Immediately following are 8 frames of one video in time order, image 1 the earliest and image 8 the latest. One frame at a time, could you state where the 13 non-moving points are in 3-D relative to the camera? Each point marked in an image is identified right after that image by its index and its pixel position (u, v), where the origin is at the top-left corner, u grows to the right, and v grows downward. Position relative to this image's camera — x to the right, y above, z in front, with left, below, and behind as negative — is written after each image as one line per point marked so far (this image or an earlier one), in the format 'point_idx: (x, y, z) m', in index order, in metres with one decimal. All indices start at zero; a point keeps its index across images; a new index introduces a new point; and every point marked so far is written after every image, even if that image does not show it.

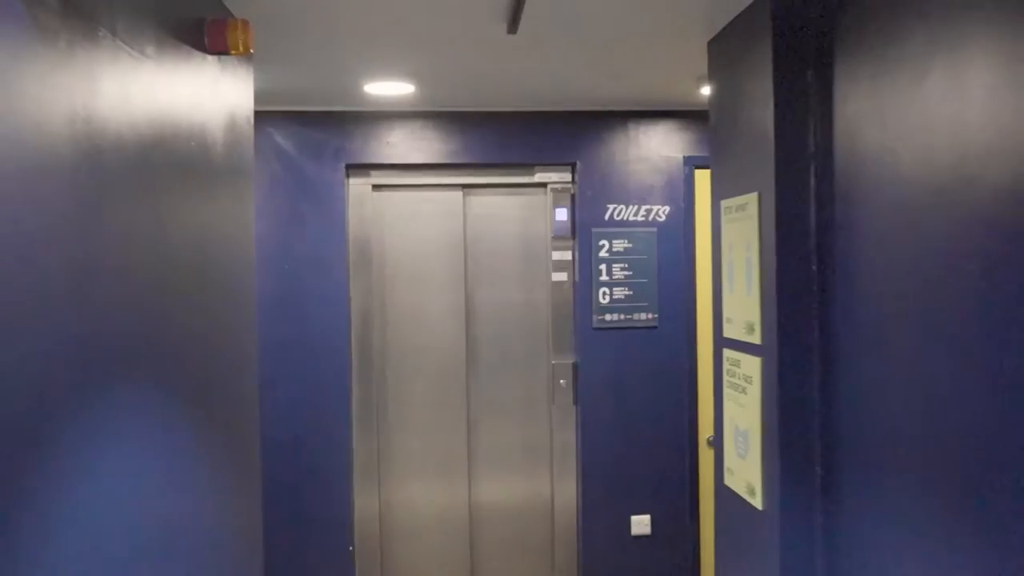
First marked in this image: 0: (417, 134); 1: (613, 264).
0: (-0.6, +1.0, +3.9) m
1: (+0.7, +0.2, +4.0) m
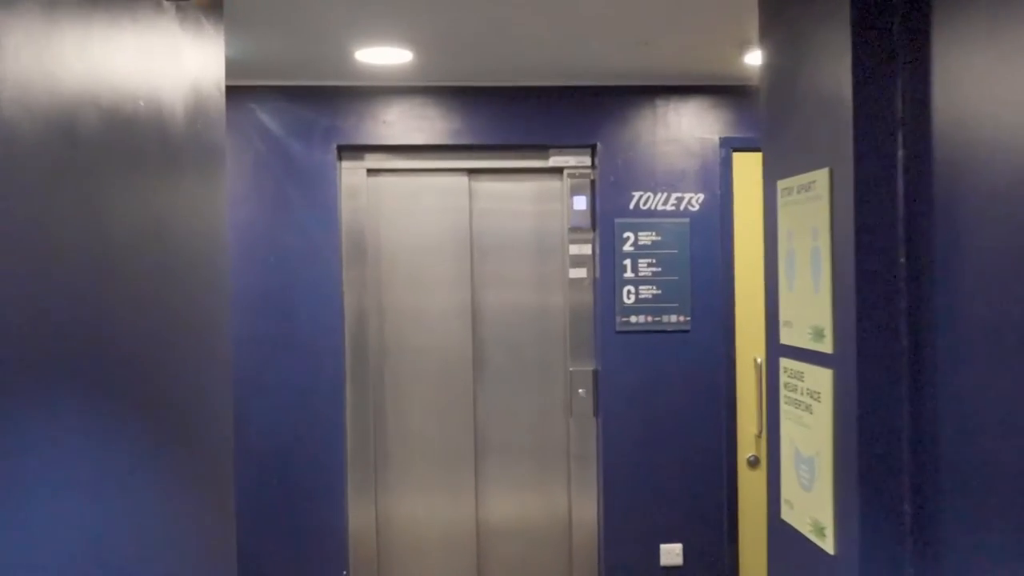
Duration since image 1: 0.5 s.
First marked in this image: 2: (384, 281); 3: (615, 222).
0: (-0.5, +1.0, +3.5) m
1: (+0.7, +0.2, +3.6) m
2: (-0.8, 0.0, +3.7) m
3: (+0.6, +0.4, +3.6) m
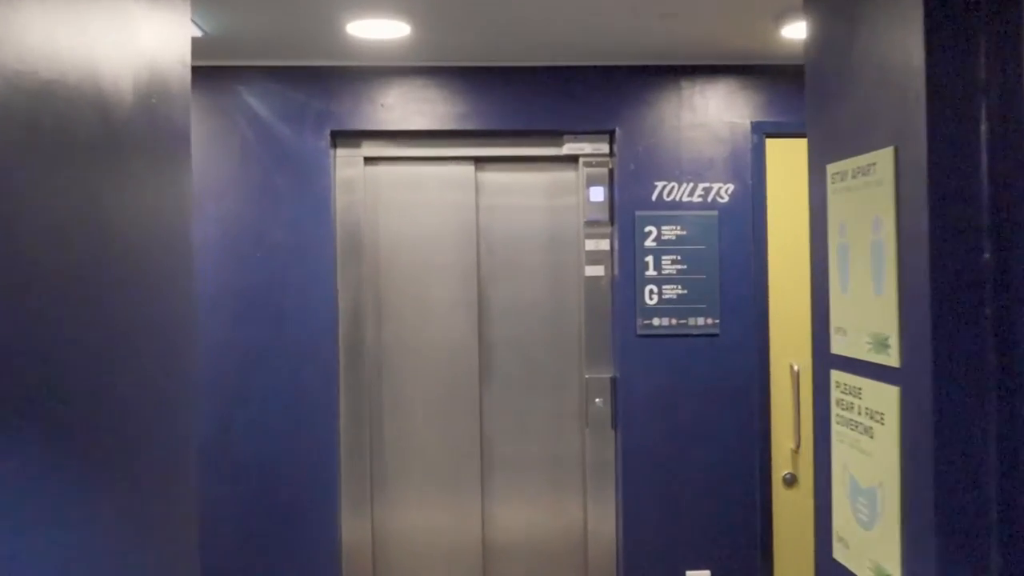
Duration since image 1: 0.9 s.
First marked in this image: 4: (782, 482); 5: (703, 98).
0: (-0.5, +1.0, +3.2) m
1: (+0.8, +0.2, +3.2) m
2: (-0.7, 0.0, +3.4) m
3: (+0.7, +0.4, +3.2) m
4: (+1.5, -1.1, +3.4) m
5: (+1.0, +1.0, +3.2) m
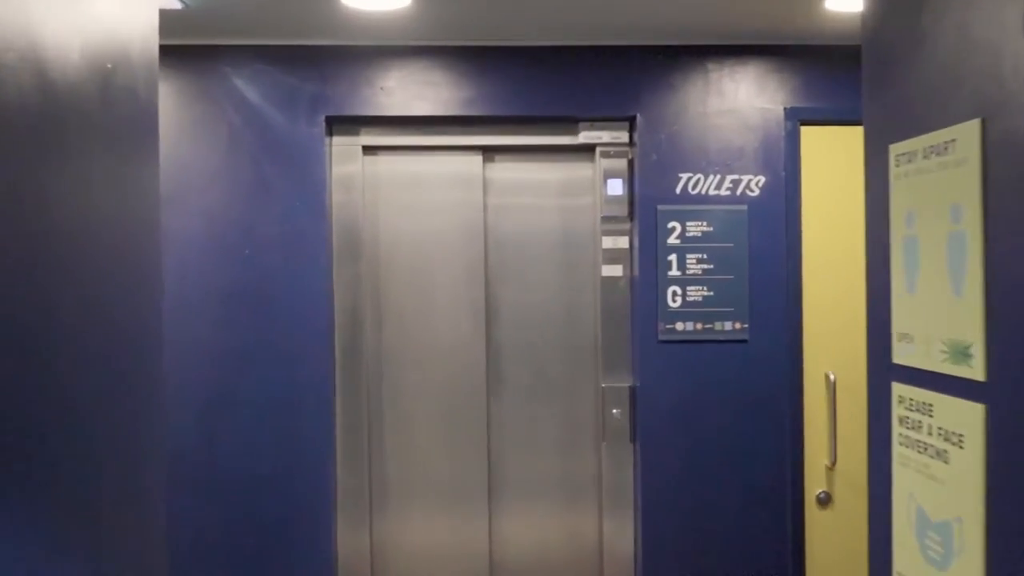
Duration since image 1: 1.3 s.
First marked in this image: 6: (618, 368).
0: (-0.4, +1.0, +2.9) m
1: (+0.9, +0.2, +3.0) m
2: (-0.7, 0.0, +3.1) m
3: (+0.7, +0.4, +3.0) m
4: (+1.5, -1.1, +3.1) m
5: (+1.1, +1.0, +3.0) m
6: (+0.5, -0.4, +3.1) m
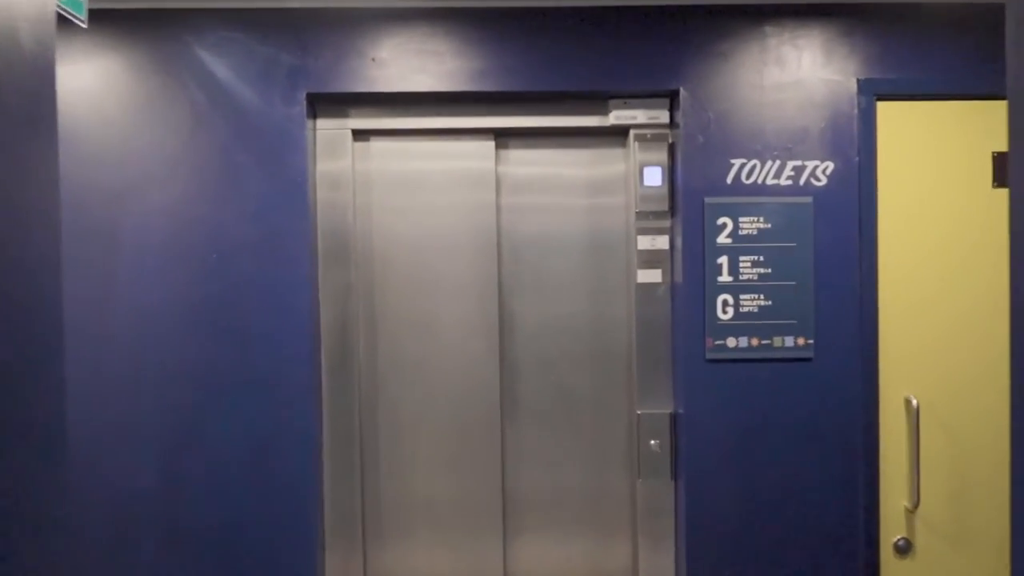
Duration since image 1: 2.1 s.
0: (-0.4, +1.0, +2.4) m
1: (+0.9, +0.1, +2.5) m
2: (-0.6, 0.0, +2.6) m
3: (+0.8, +0.3, +2.5) m
4: (+1.6, -1.1, +2.6) m
5: (+1.2, +1.0, +2.5) m
6: (+0.6, -0.4, +2.6) m
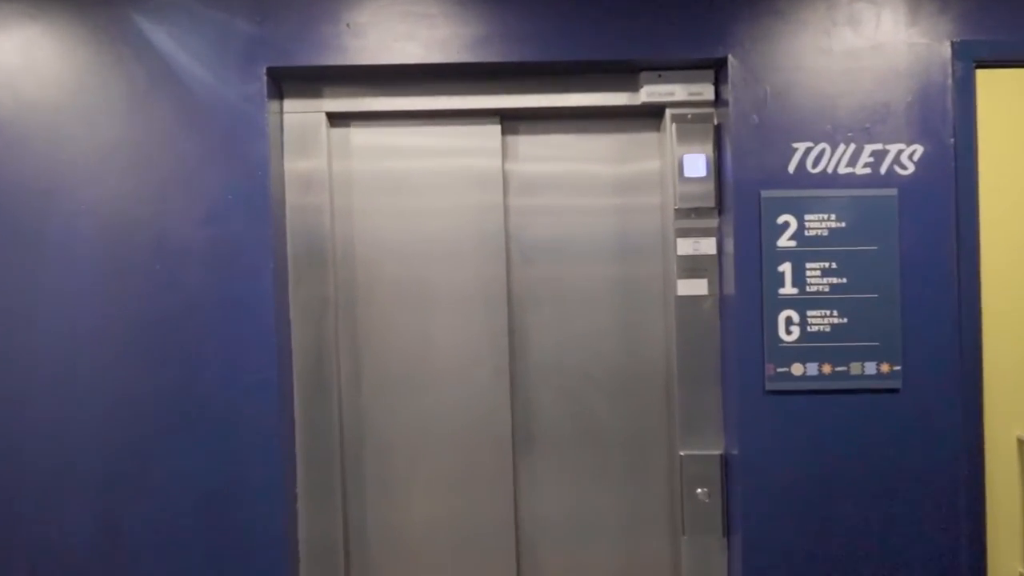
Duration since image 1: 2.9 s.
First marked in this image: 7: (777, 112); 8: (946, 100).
0: (-0.3, +0.9, +2.0) m
1: (+1.0, +0.1, +2.0) m
2: (-0.5, -0.1, +2.2) m
3: (+0.8, +0.3, +2.0) m
4: (+1.7, -1.2, +2.1) m
5: (+1.2, +0.9, +2.0) m
6: (+0.7, -0.5, +2.1) m
7: (+0.9, +0.6, +2.0) m
8: (+1.4, +0.6, +2.0) m
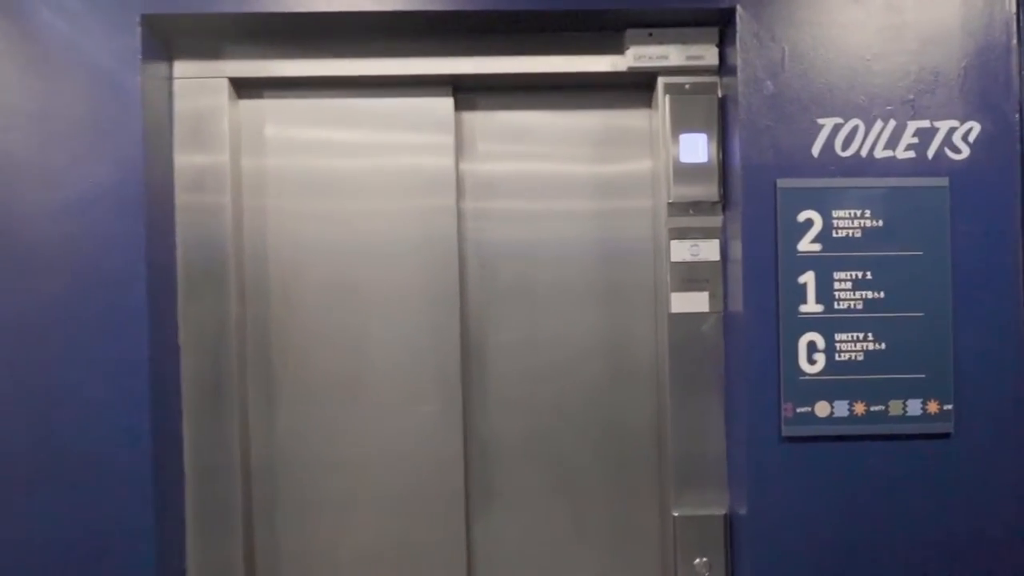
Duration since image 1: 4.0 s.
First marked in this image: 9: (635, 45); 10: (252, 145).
0: (-0.5, +0.9, +1.5) m
1: (+0.8, 0.0, +1.6) m
2: (-0.7, -0.1, +1.7) m
3: (+0.7, +0.3, +1.6) m
4: (+1.5, -1.2, +1.6) m
5: (+1.1, +0.9, +1.6) m
6: (+0.5, -0.5, +1.7) m
7: (+0.7, +0.5, +1.6) m
8: (+1.3, +0.6, +1.6) m
9: (+0.3, +0.7, +1.7) m
10: (-0.7, +0.4, +1.7) m
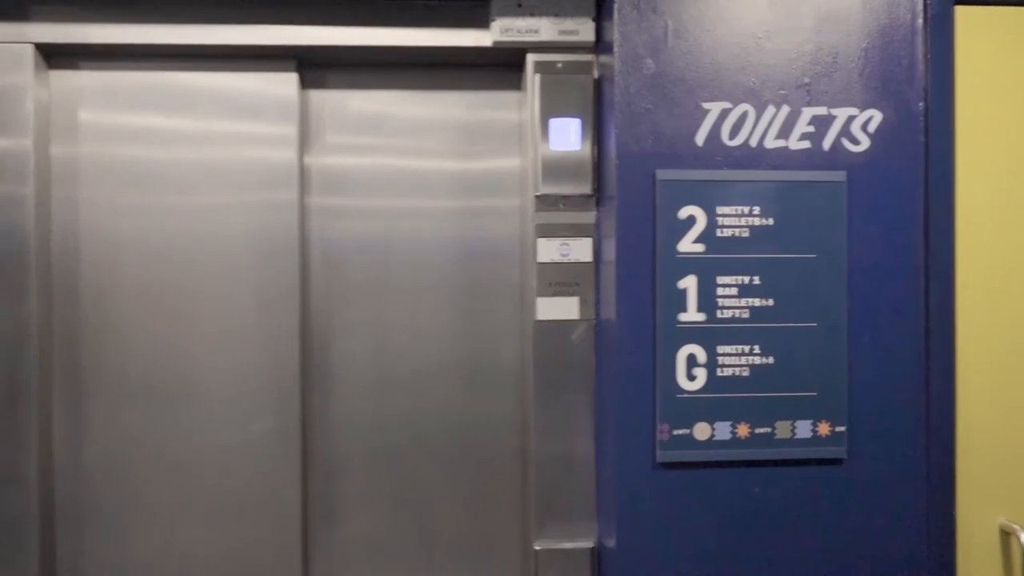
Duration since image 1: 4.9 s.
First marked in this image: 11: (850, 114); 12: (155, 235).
0: (-0.8, +0.9, +1.3) m
1: (+0.5, 0.0, +1.4) m
2: (-1.1, -0.1, +1.5) m
3: (+0.3, +0.2, +1.4) m
4: (+1.2, -1.2, +1.5) m
5: (+0.7, +0.9, +1.4) m
6: (+0.1, -0.5, +1.5) m
7: (+0.4, +0.5, +1.4) m
8: (+0.9, +0.6, +1.4) m
9: (0.0, +0.7, +1.5) m
10: (-1.1, +0.4, +1.5) m
11: (+0.8, +0.4, +1.4) m
12: (-0.9, +0.1, +1.5) m
